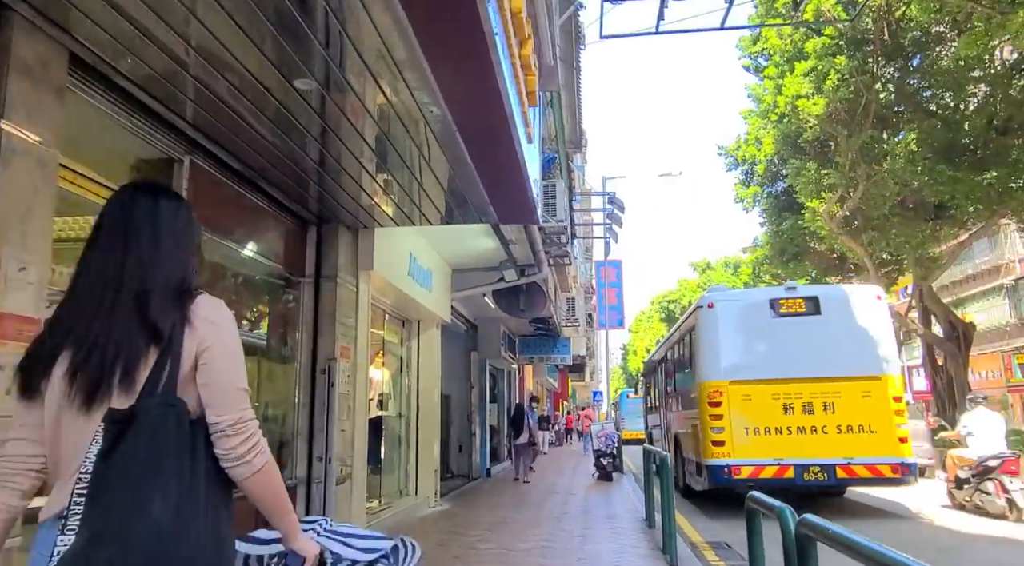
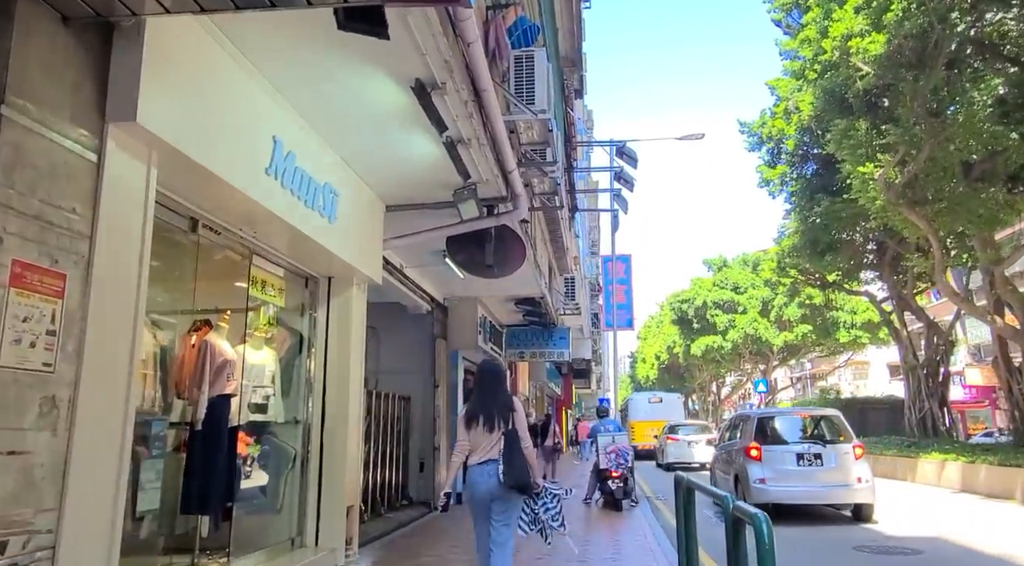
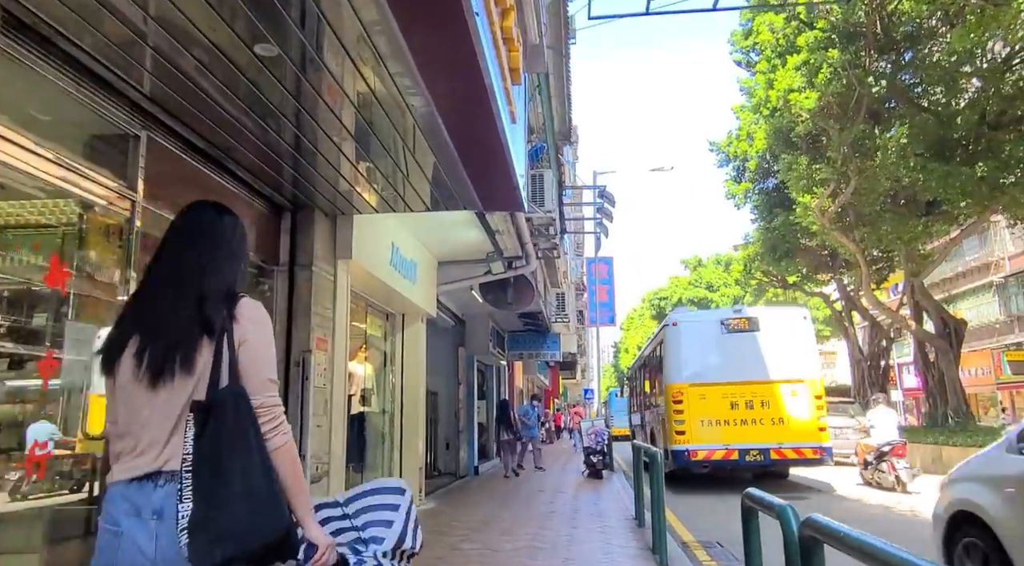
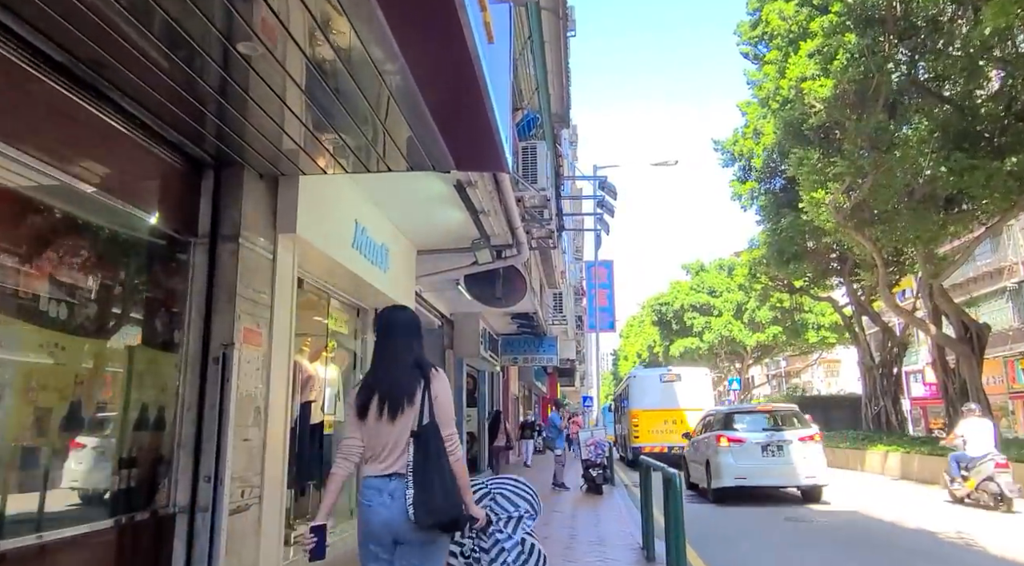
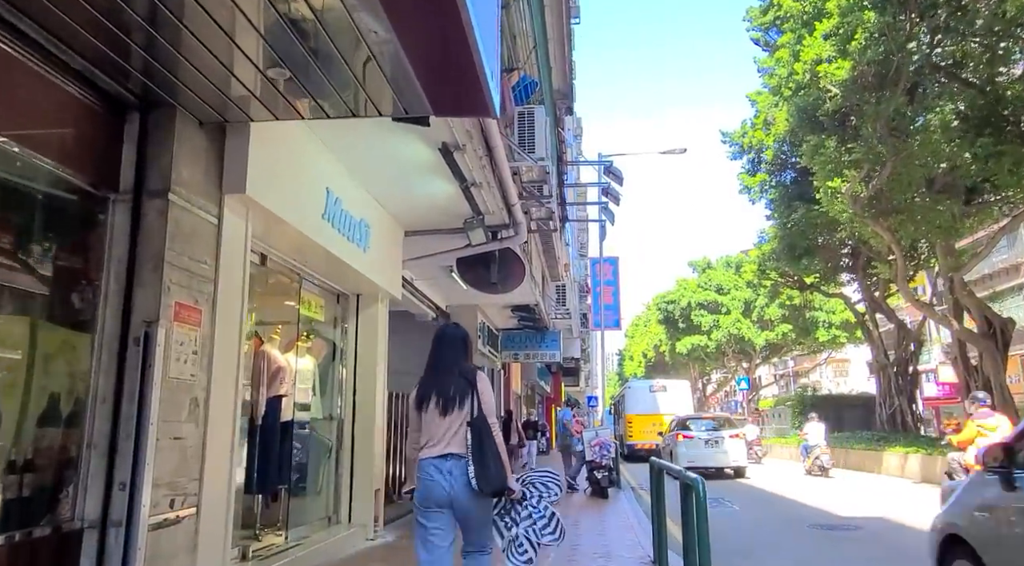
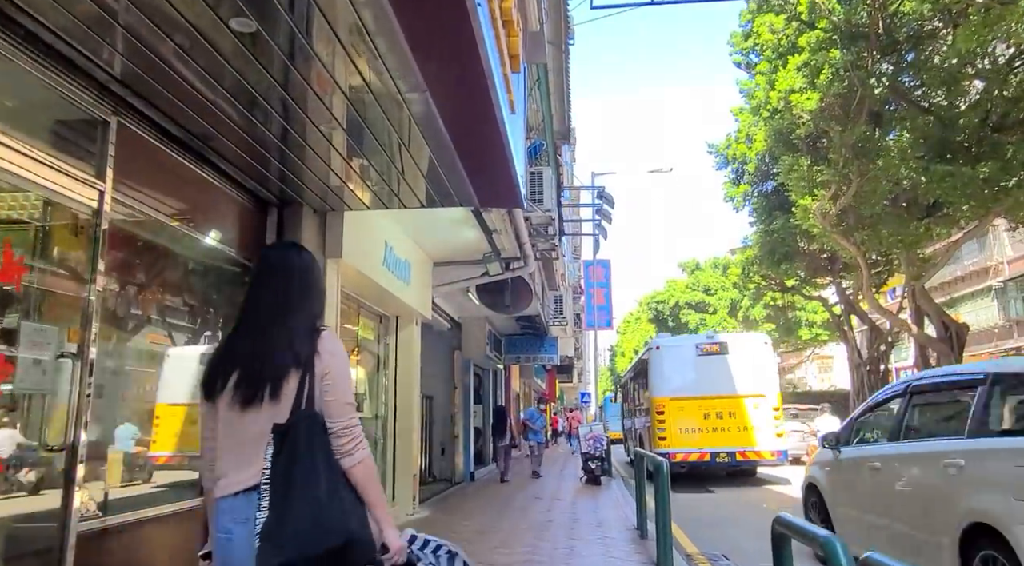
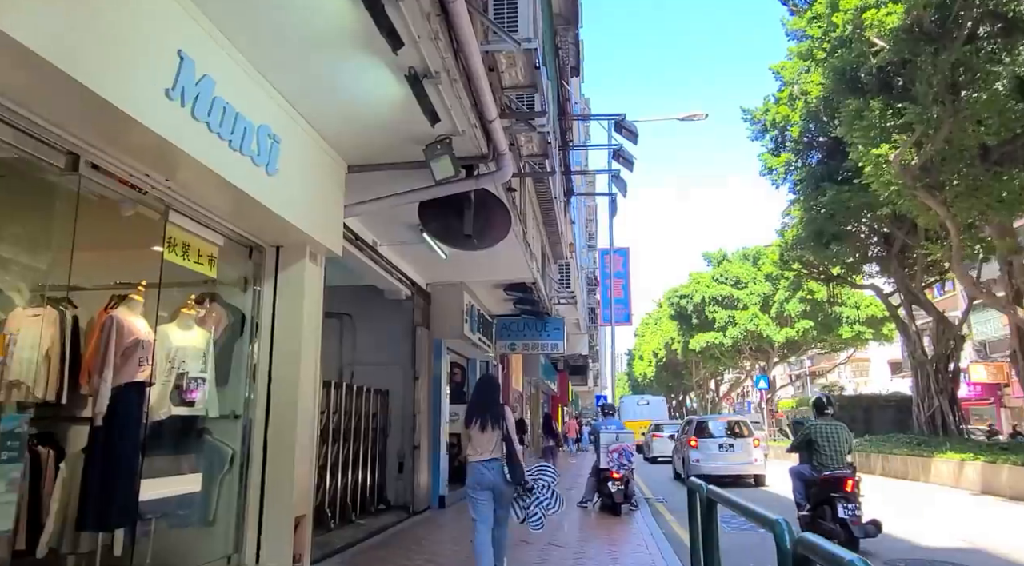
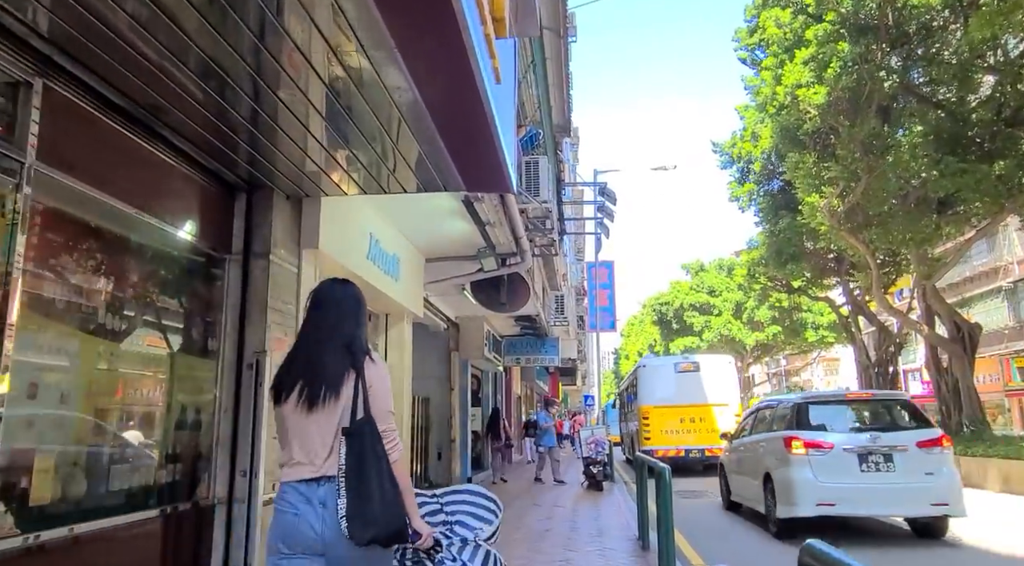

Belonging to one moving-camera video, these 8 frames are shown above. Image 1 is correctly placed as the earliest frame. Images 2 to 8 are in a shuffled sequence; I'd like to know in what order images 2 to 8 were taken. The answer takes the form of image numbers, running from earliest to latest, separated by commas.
3, 6, 8, 4, 5, 2, 7
